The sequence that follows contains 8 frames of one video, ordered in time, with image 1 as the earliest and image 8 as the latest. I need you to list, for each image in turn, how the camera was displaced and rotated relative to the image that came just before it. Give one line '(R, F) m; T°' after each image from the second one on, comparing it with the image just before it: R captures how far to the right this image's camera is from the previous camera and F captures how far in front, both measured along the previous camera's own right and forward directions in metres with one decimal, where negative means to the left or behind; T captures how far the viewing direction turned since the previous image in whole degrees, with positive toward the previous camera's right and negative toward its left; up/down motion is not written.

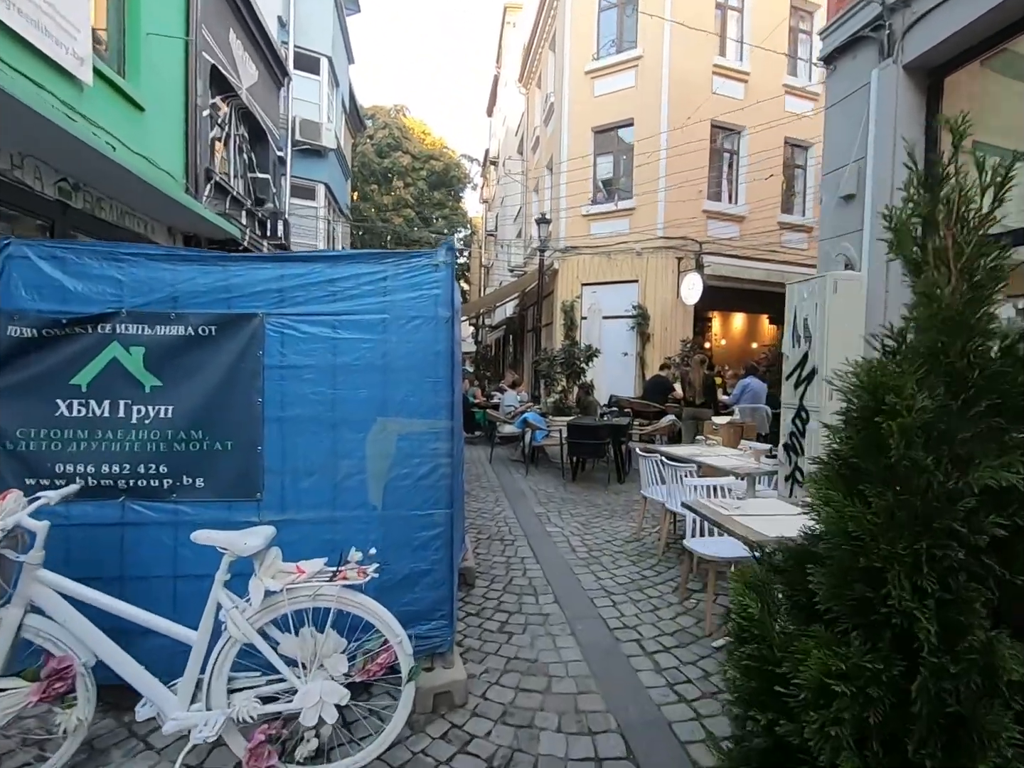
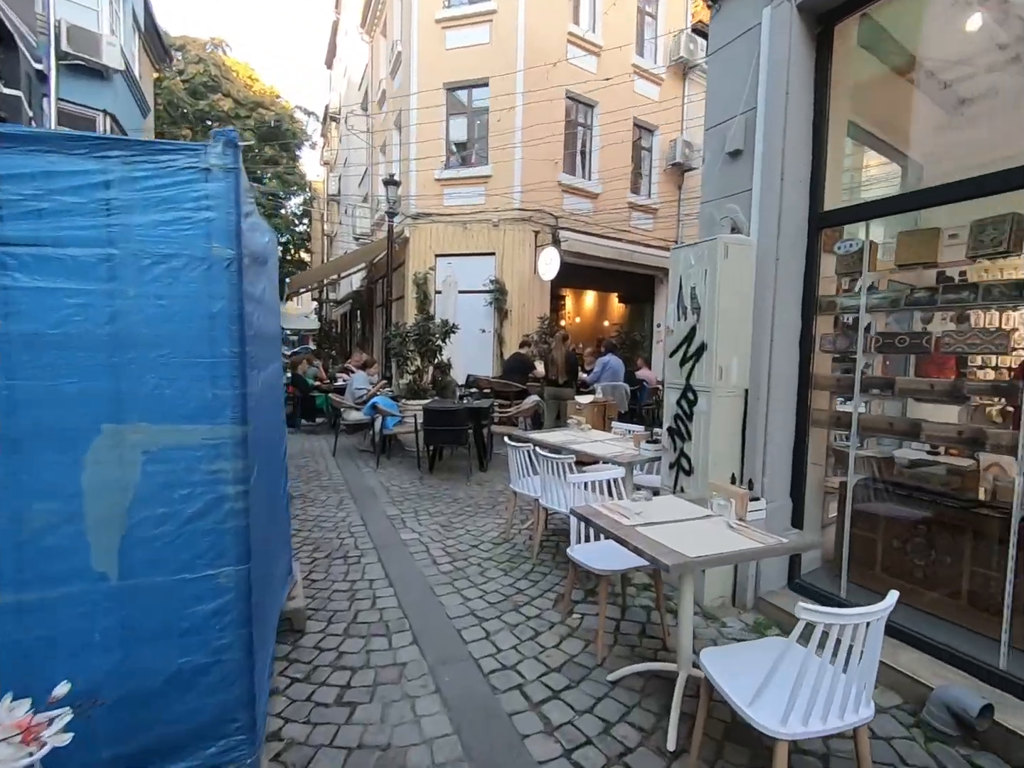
(+0.1, +0.9) m; +16°
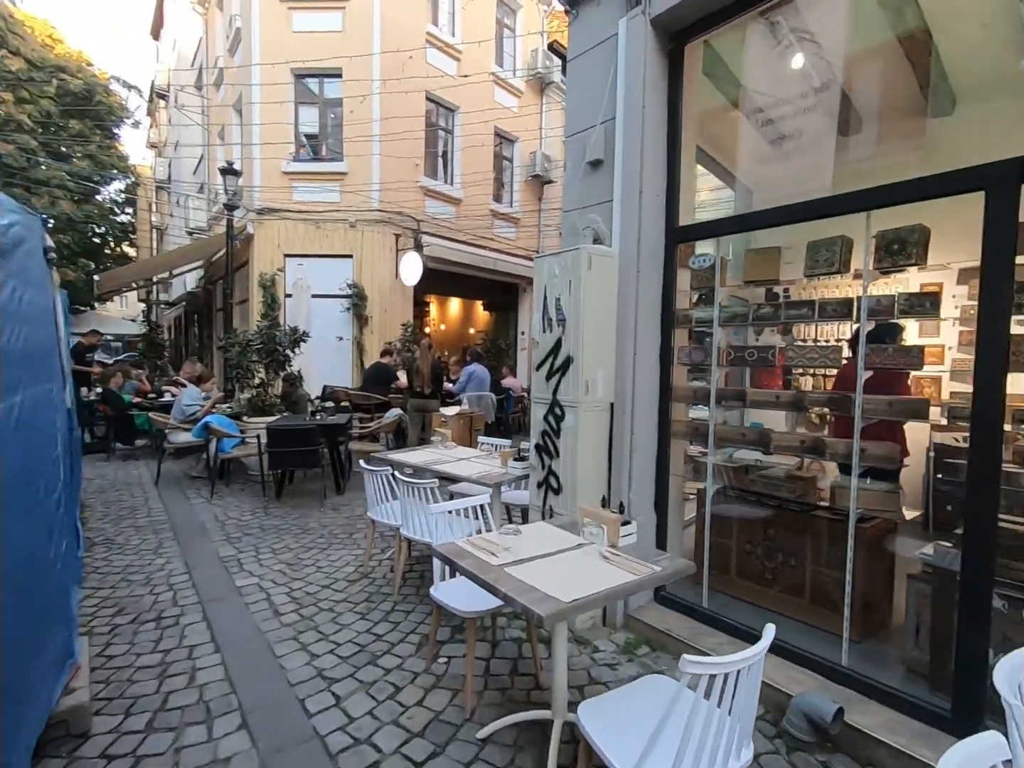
(+0.1, +0.3) m; +14°
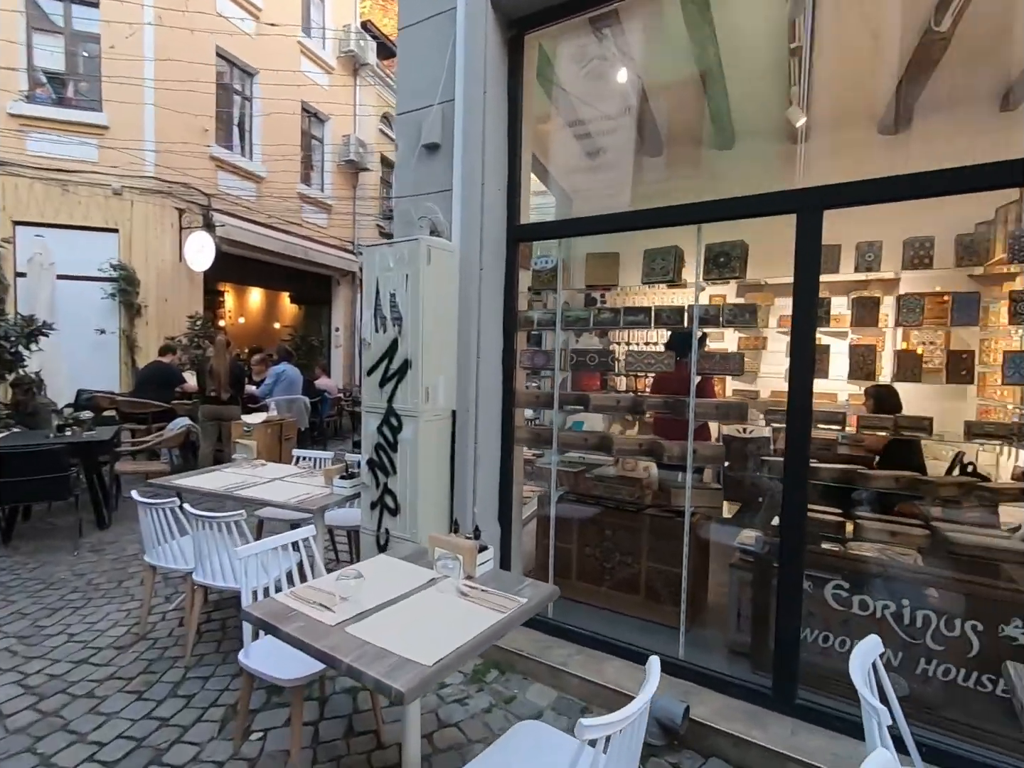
(-0.1, +0.4) m; +20°
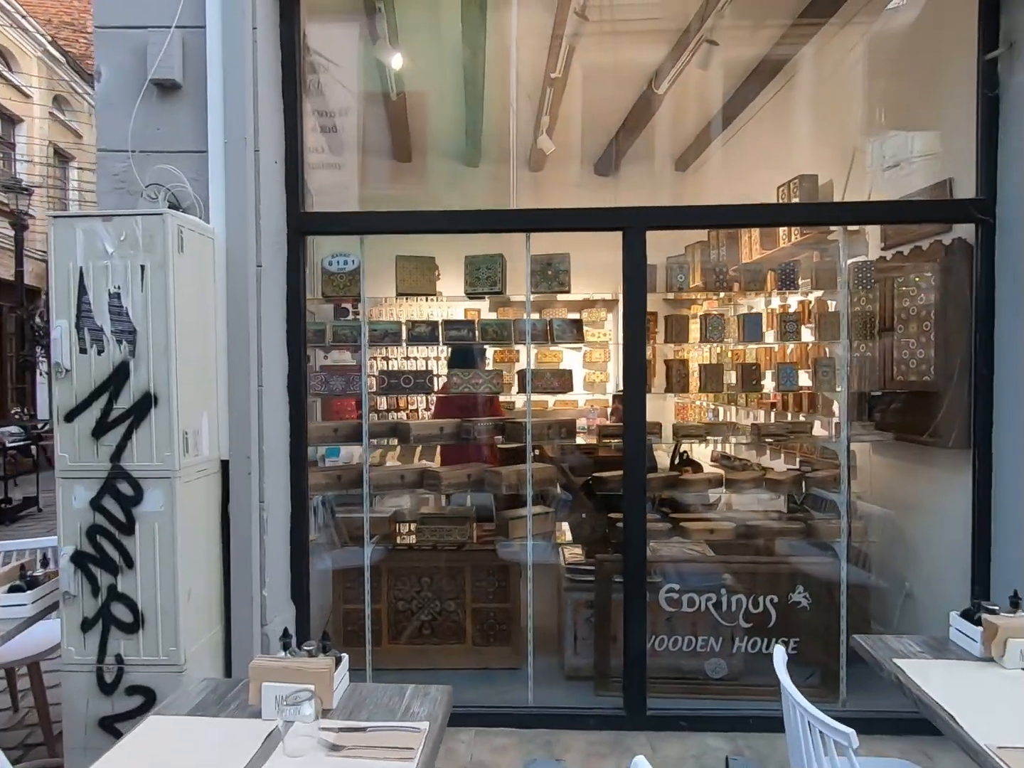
(-0.5, +0.6) m; +31°
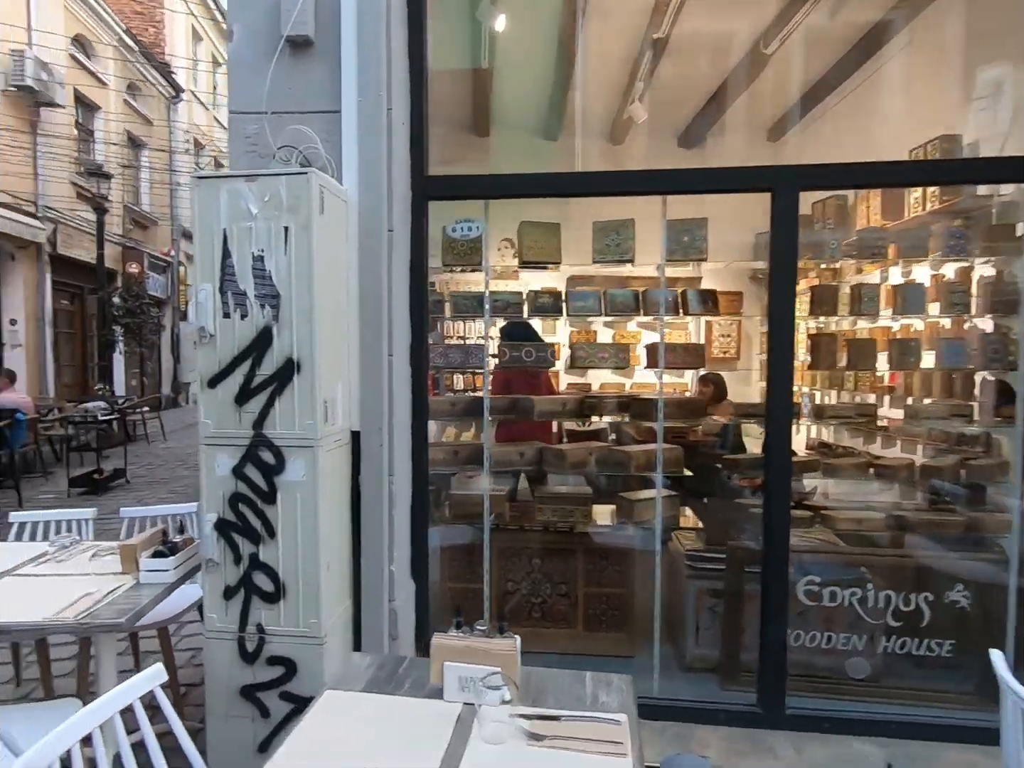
(-0.4, +0.1) m; -4°
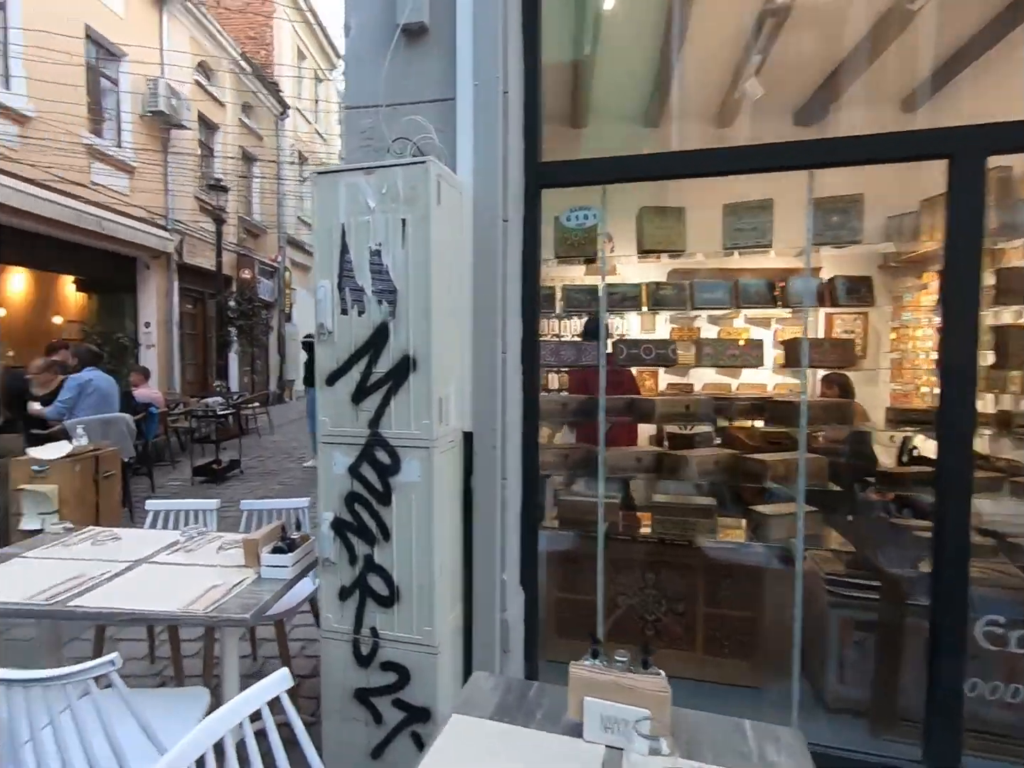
(-0.2, +0.1) m; -9°
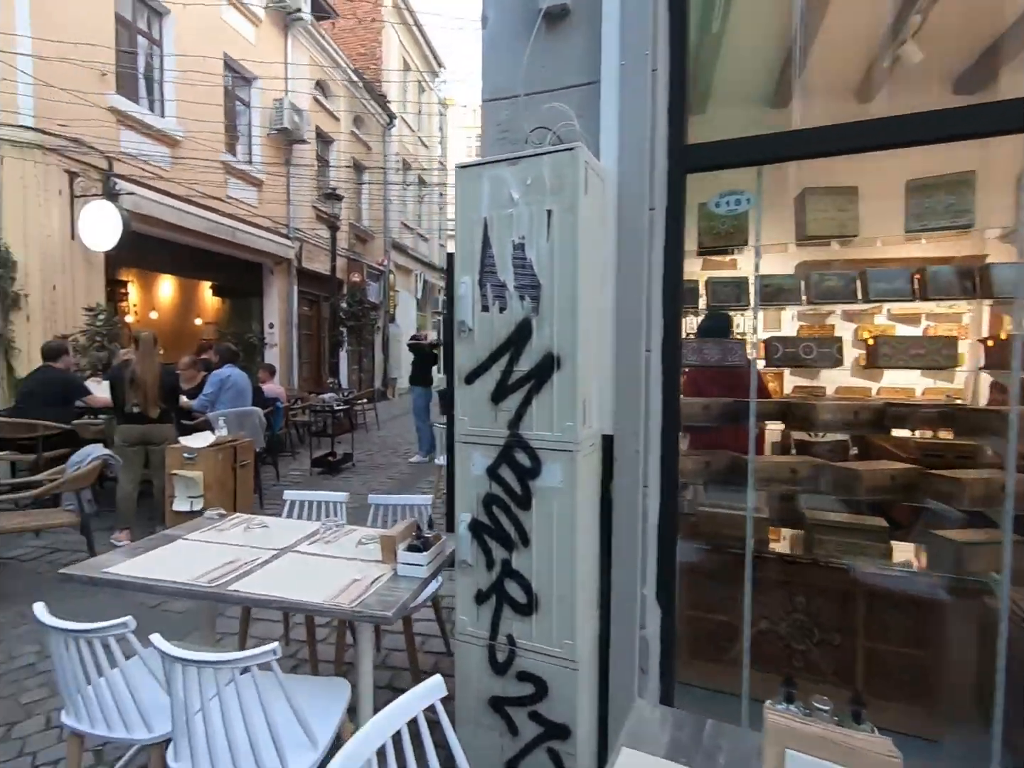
(-0.2, +0.1) m; -9°
